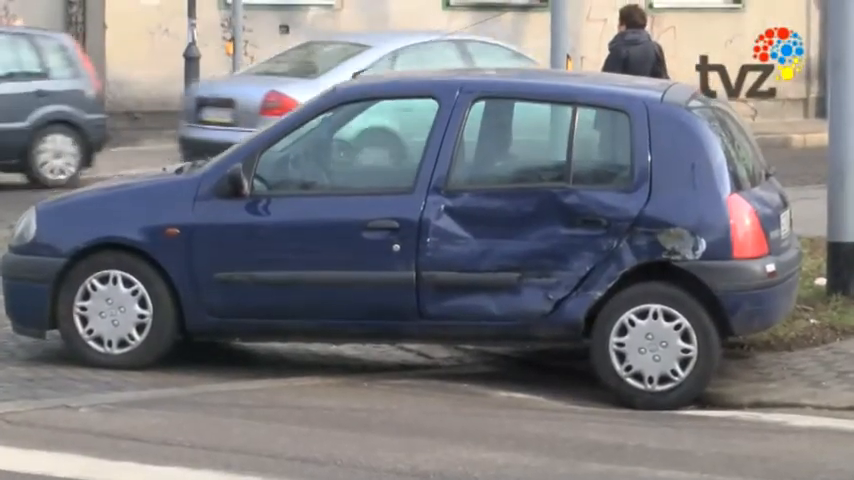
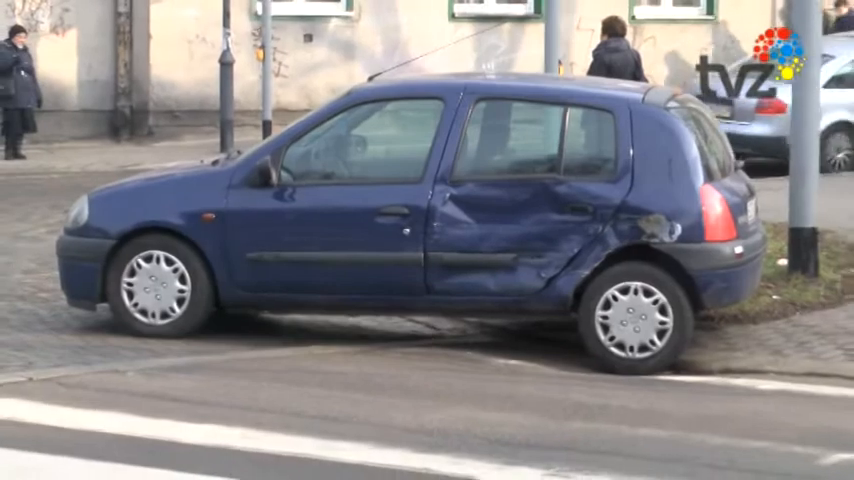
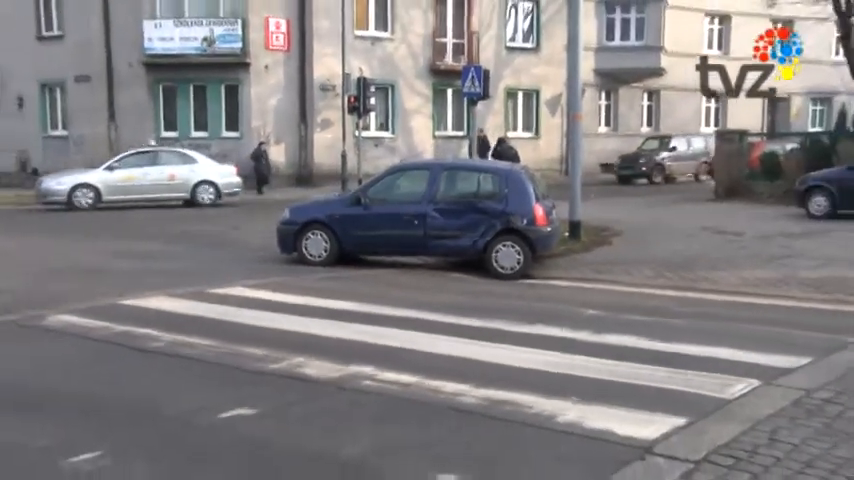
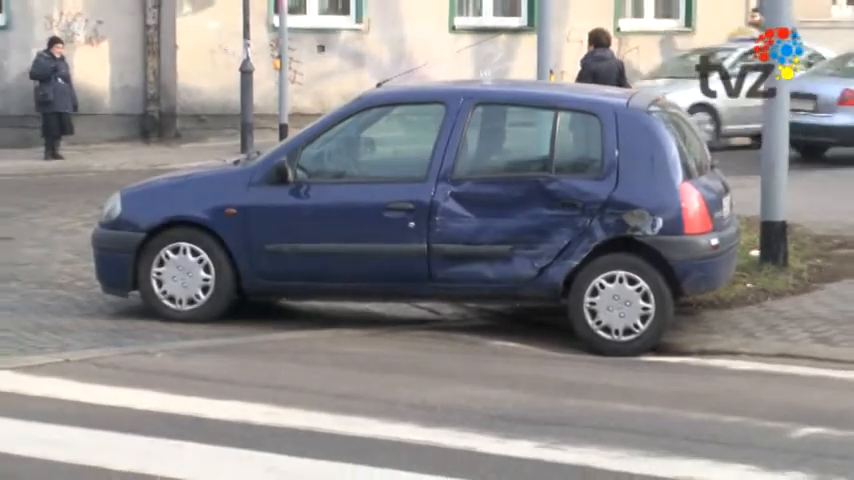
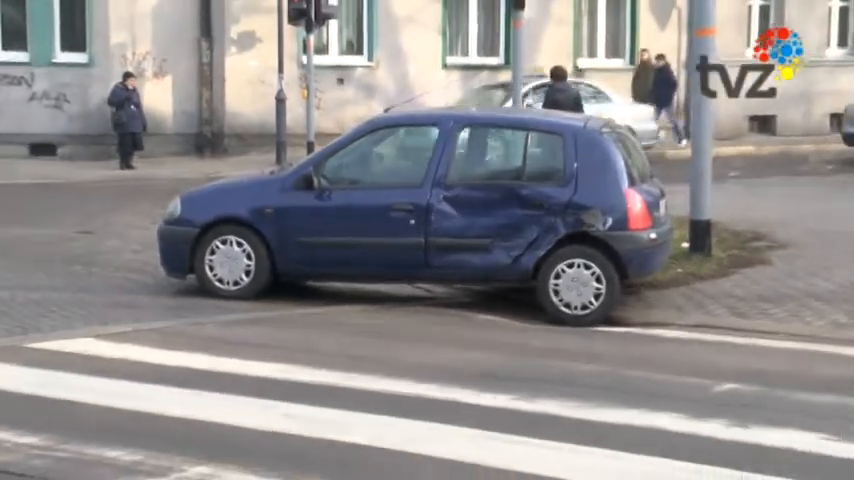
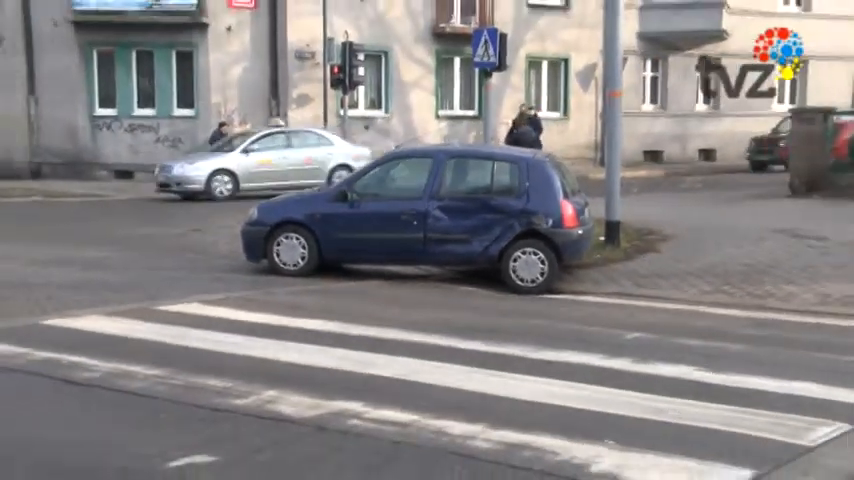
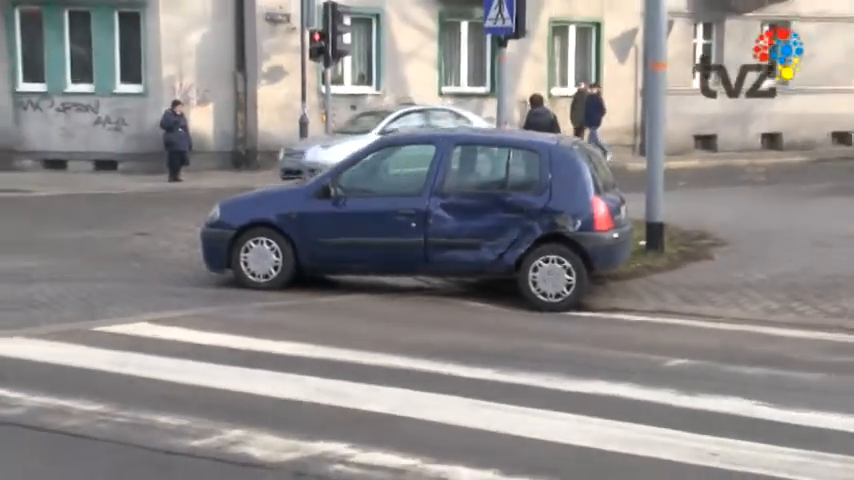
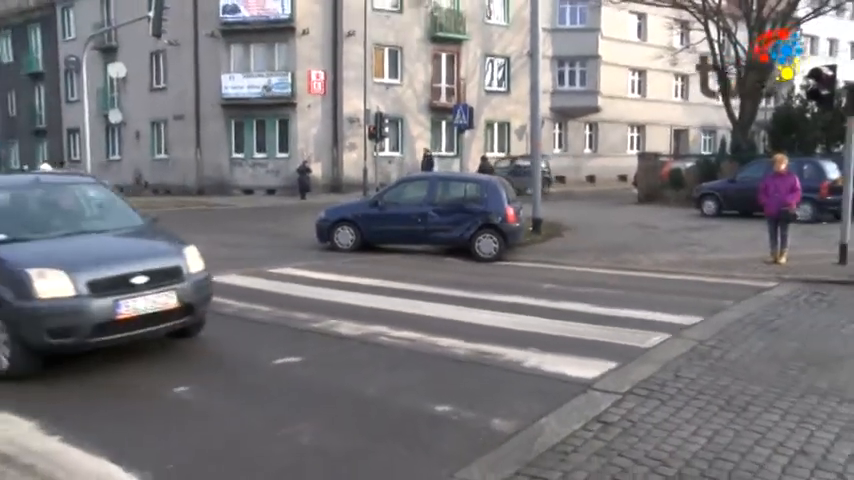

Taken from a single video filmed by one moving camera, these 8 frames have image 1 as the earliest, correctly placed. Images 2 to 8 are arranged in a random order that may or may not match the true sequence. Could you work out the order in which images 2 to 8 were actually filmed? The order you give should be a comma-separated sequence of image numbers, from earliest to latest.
2, 4, 5, 7, 6, 3, 8
